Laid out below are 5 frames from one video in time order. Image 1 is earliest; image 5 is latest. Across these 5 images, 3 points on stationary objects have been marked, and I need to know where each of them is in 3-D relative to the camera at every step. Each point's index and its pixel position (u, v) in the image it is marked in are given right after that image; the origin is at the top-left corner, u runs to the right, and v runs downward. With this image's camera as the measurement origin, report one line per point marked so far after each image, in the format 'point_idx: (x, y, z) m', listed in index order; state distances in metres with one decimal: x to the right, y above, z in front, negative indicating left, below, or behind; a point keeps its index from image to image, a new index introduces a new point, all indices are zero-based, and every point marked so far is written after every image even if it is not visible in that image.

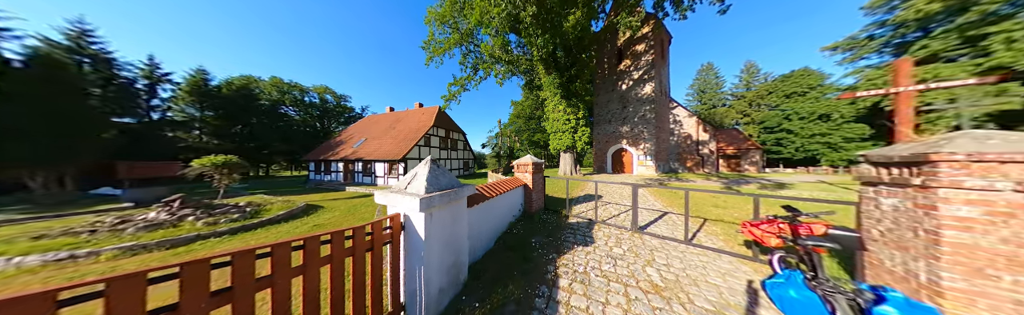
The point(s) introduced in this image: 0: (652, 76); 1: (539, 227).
0: (+12.0, +6.7, +14.0) m
1: (+0.5, -1.4, +3.4) m
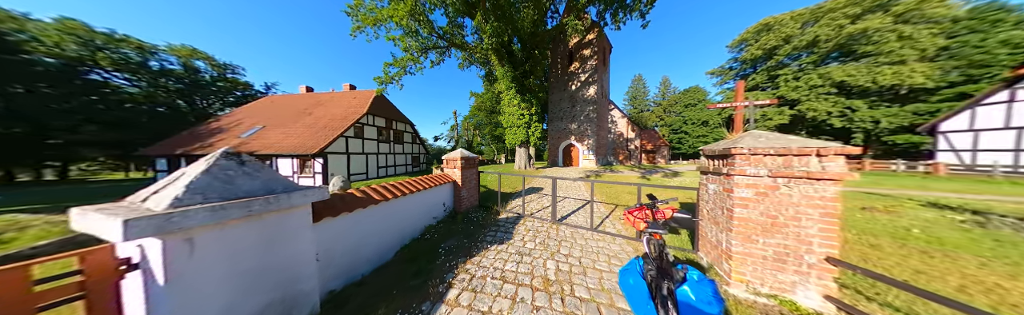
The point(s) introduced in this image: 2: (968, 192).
0: (+7.9, +7.2, +15.7) m
1: (-1.0, -1.3, +3.1) m
2: (+14.9, -1.1, +5.4) m
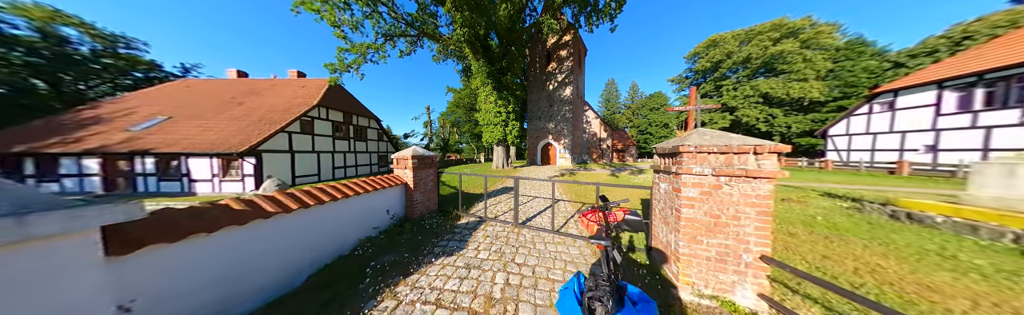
0: (+5.6, +7.3, +16.2) m
1: (-1.7, -1.3, +2.7) m
2: (+13.8, -1.0, +6.8) m
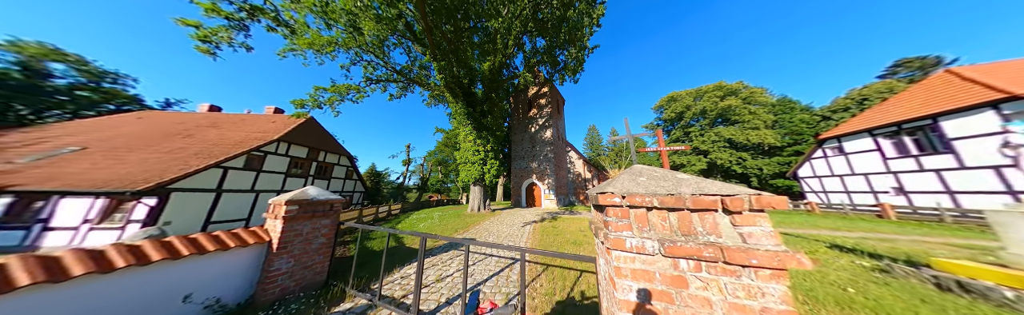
0: (+3.8, +3.4, +16.9) m
1: (-2.9, -1.7, +1.5) m
2: (+12.4, -2.6, +6.2) m
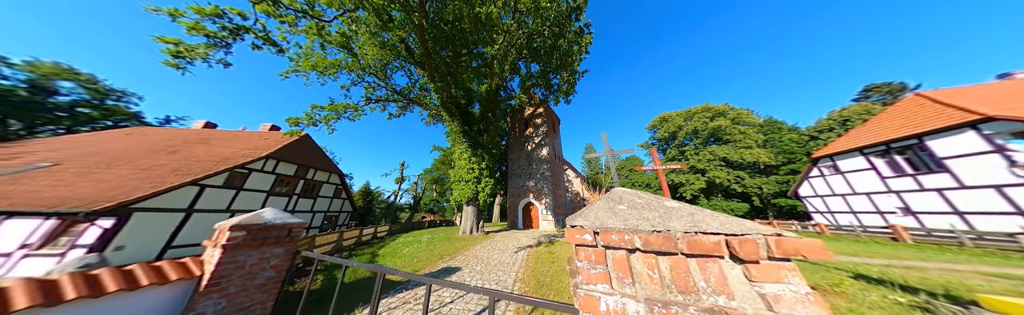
0: (+3.5, +1.6, +17.0) m
1: (-3.1, -1.9, +1.1) m
2: (+12.1, -3.3, +5.8) m
